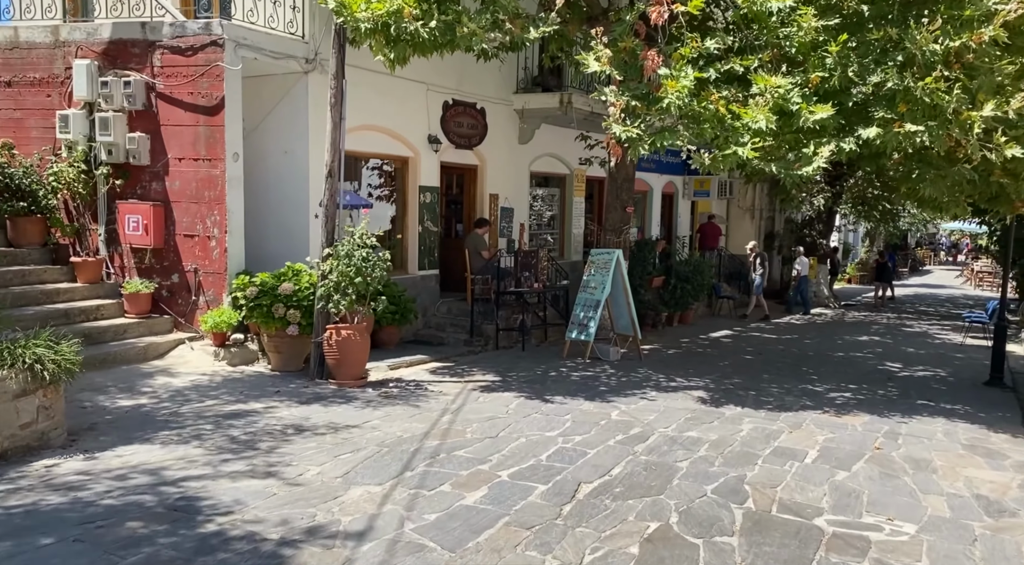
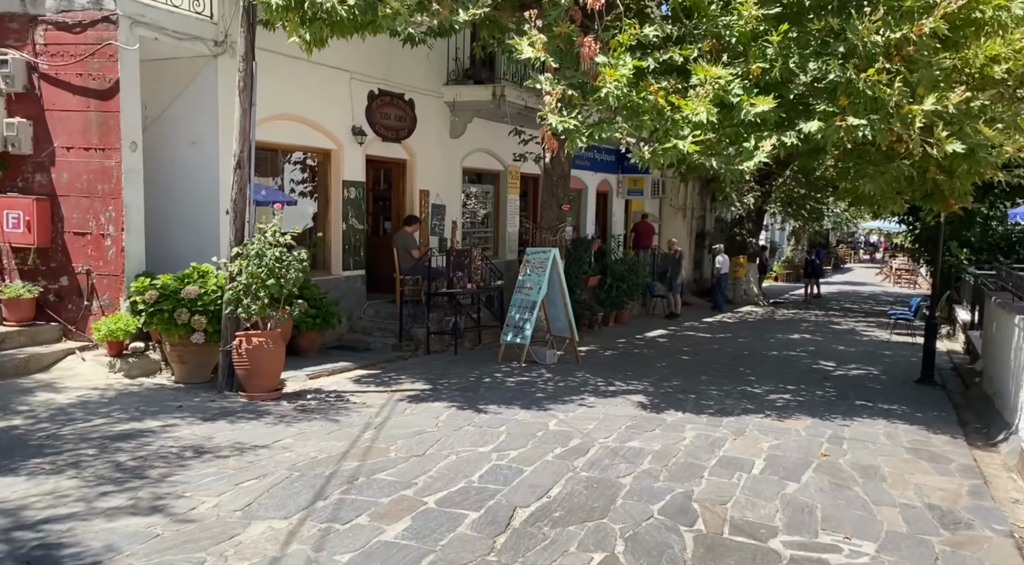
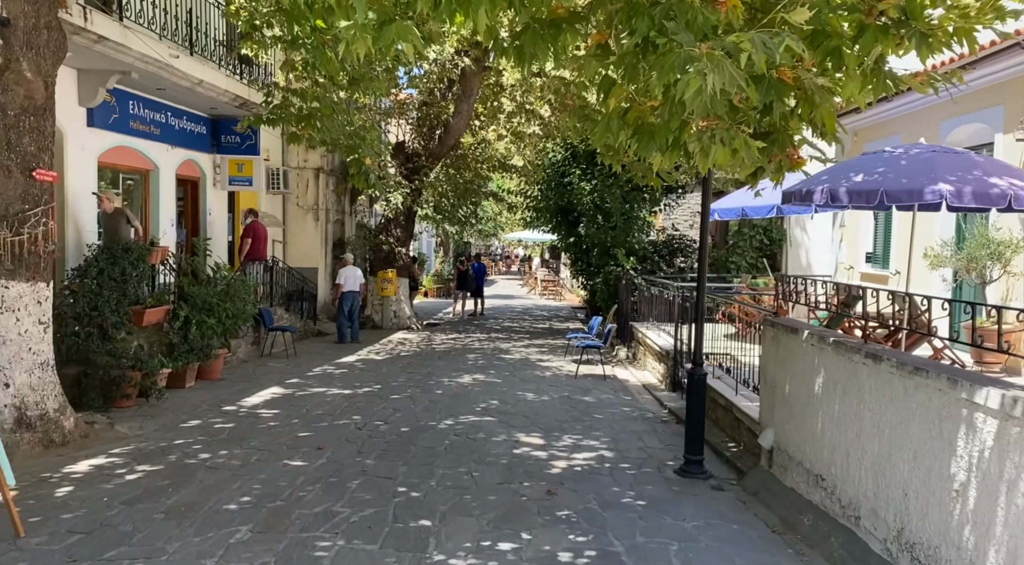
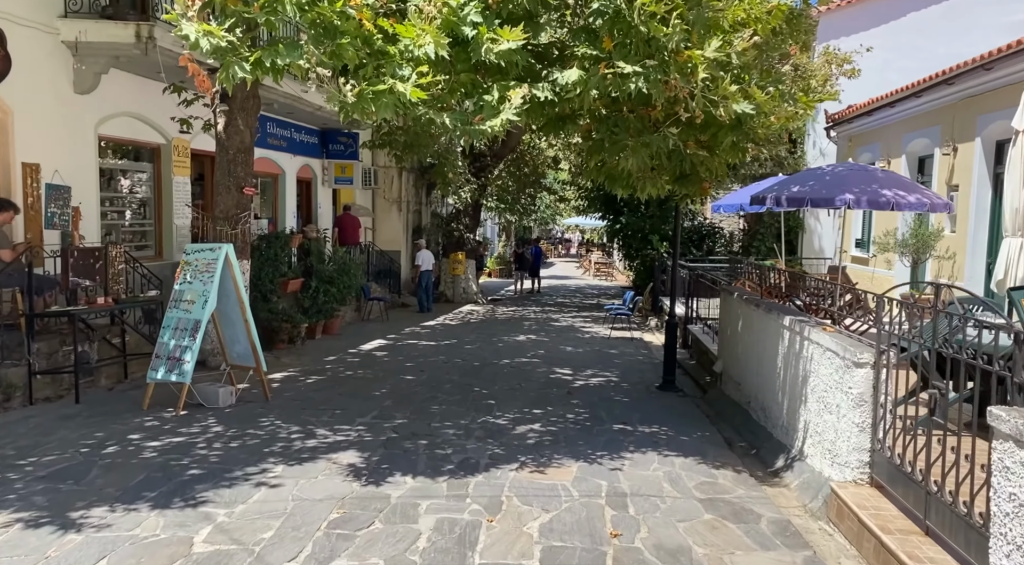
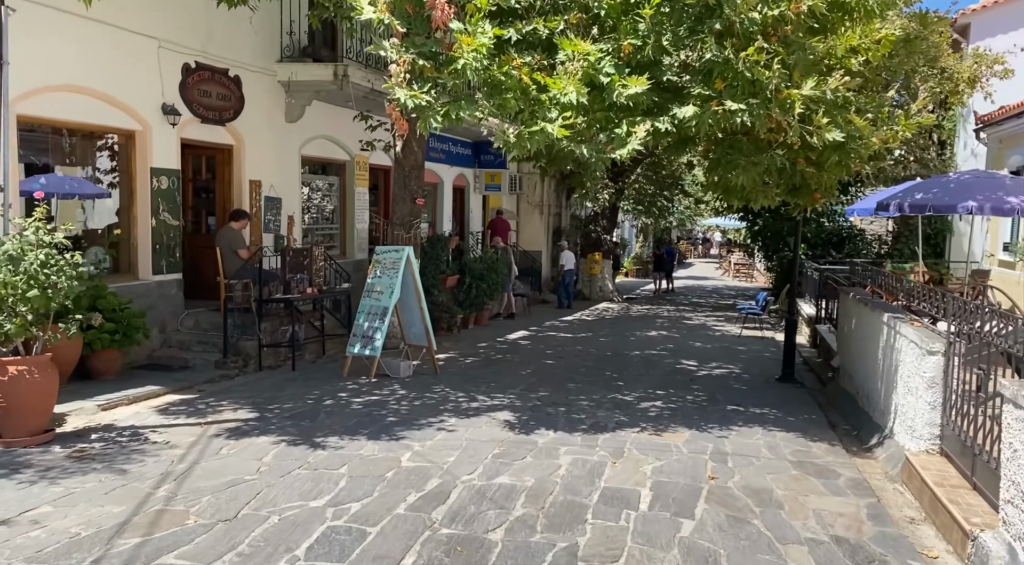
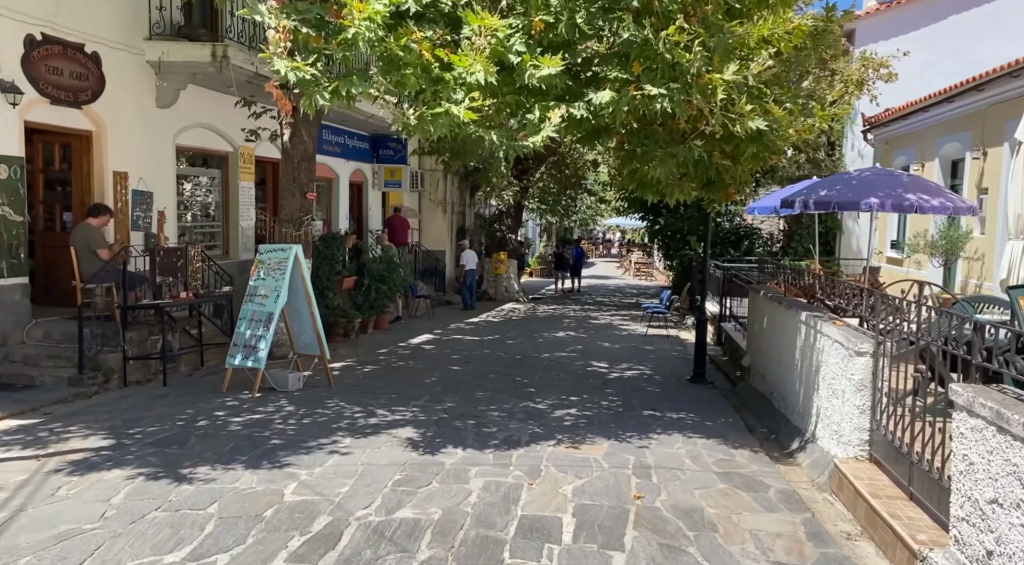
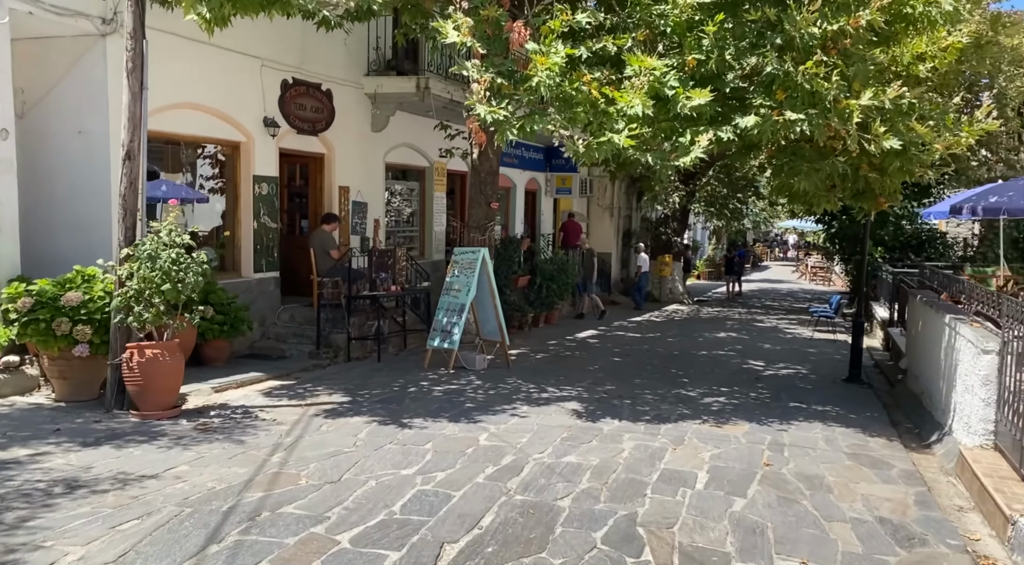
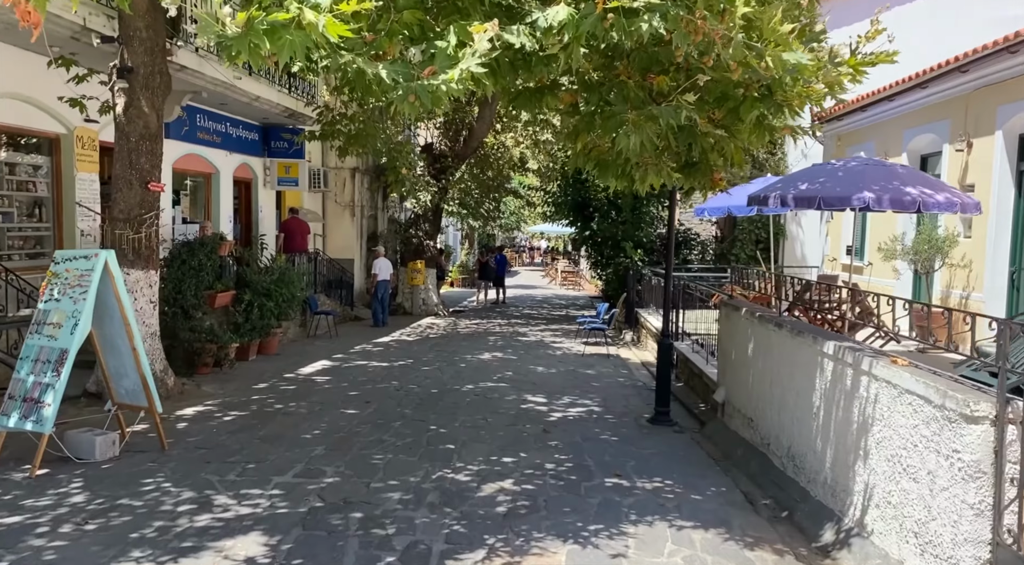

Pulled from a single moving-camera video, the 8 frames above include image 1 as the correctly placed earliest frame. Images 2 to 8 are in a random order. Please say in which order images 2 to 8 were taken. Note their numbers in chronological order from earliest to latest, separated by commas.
2, 7, 5, 6, 4, 8, 3
